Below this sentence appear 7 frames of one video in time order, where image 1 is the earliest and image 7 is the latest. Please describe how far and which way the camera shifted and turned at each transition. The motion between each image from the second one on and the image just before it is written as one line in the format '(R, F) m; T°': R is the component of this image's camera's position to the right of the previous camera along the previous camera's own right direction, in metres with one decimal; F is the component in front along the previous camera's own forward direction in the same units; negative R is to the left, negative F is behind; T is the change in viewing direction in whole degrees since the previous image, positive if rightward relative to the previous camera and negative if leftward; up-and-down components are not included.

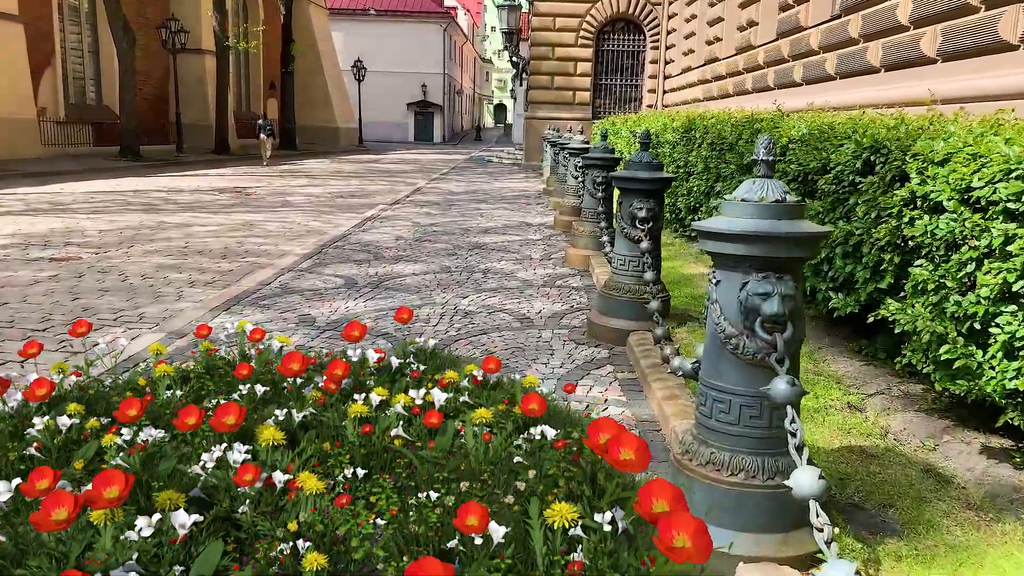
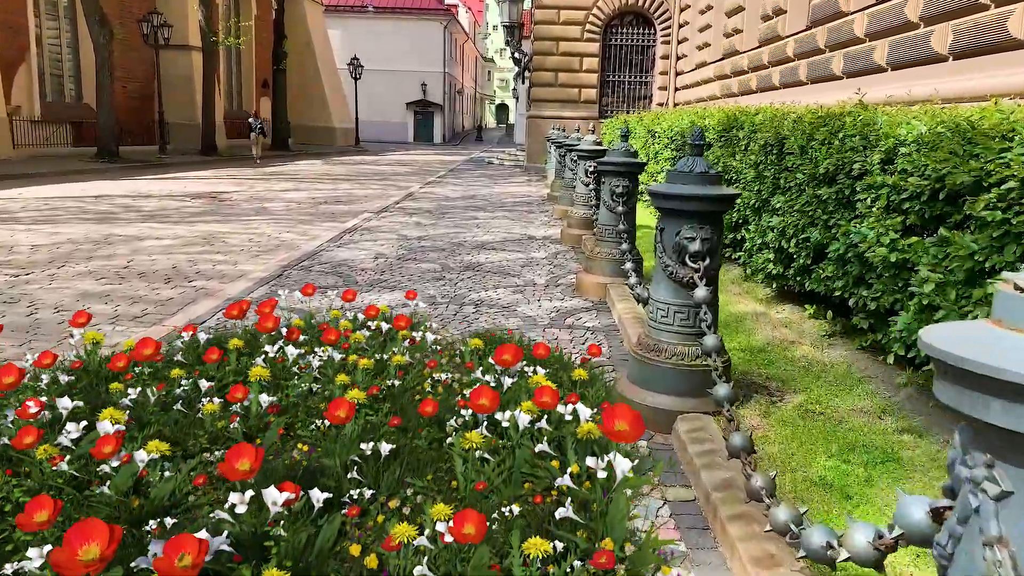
(0.0, +1.4) m; 0°
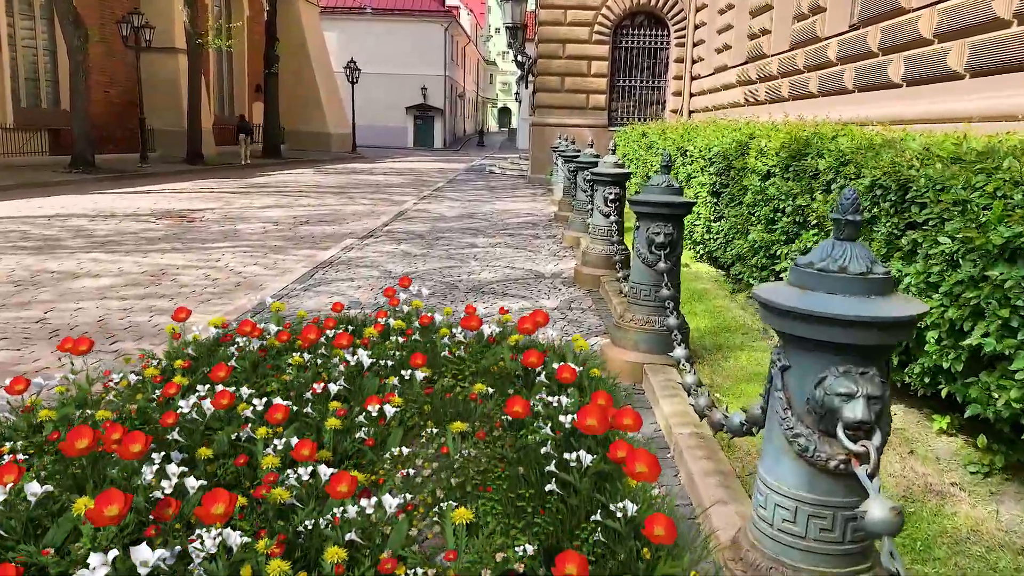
(0.0, +1.4) m; 0°
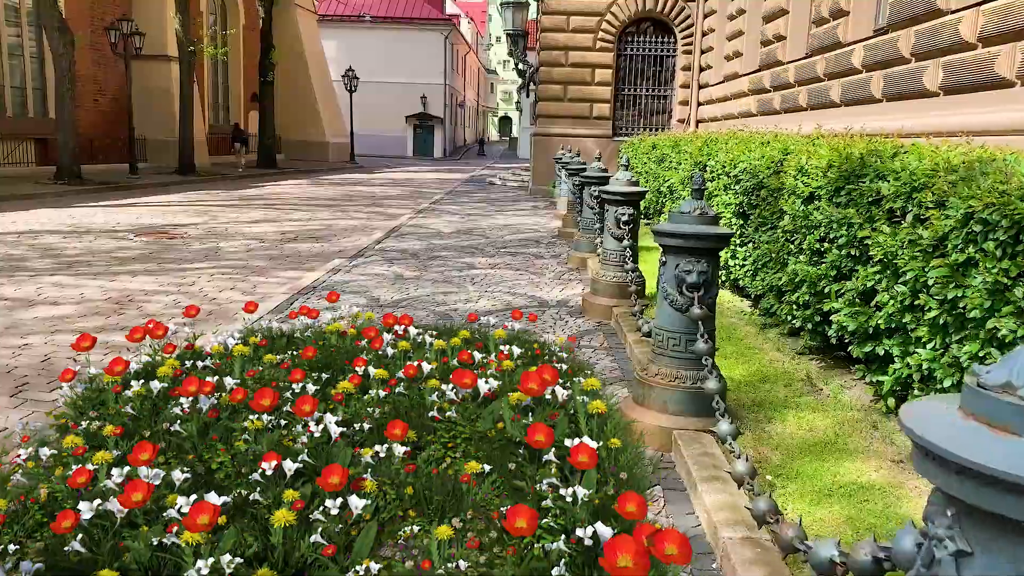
(0.0, +0.7) m; 0°
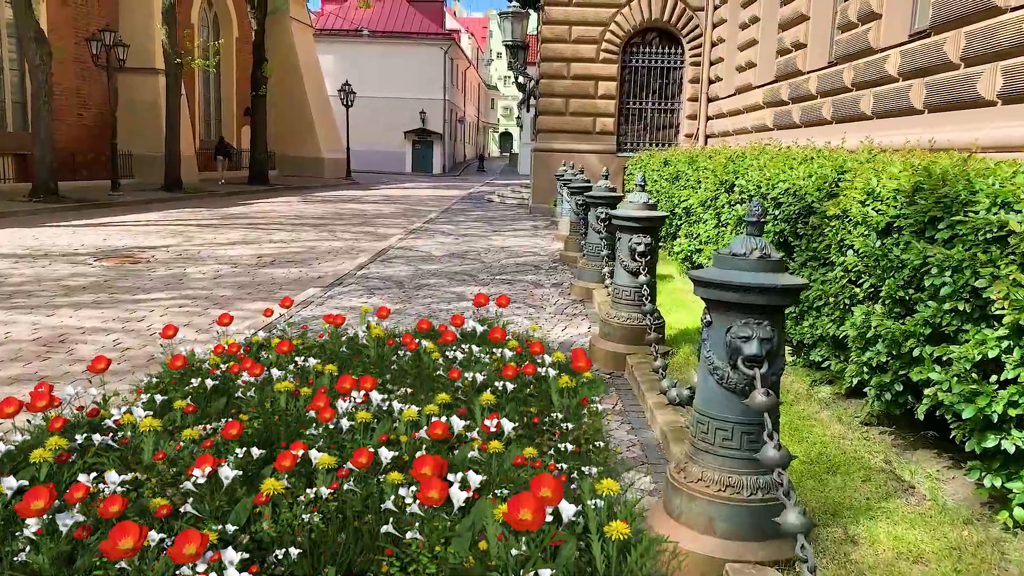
(+0.1, +1.0) m; 0°
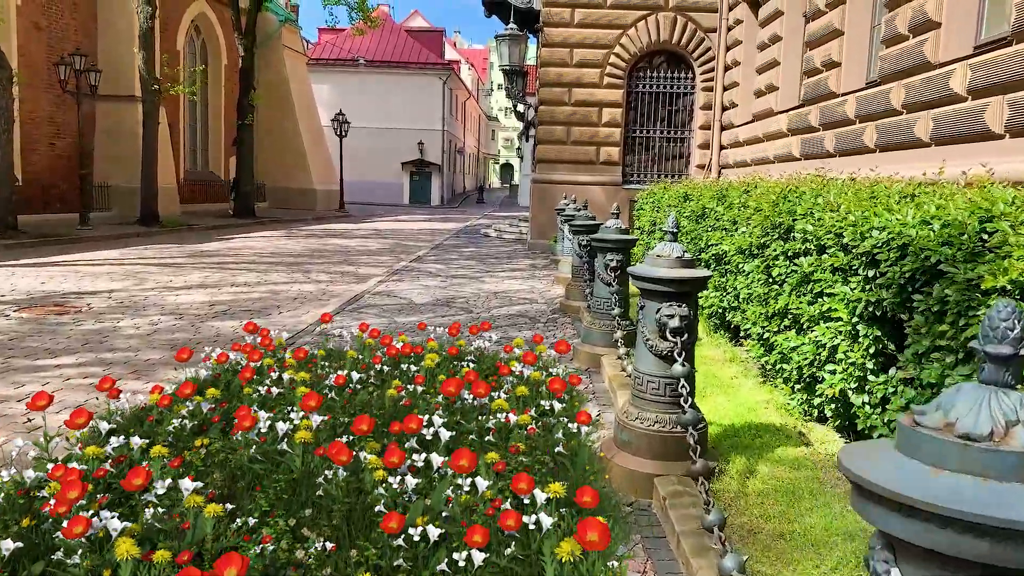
(+0.1, +1.5) m; 0°
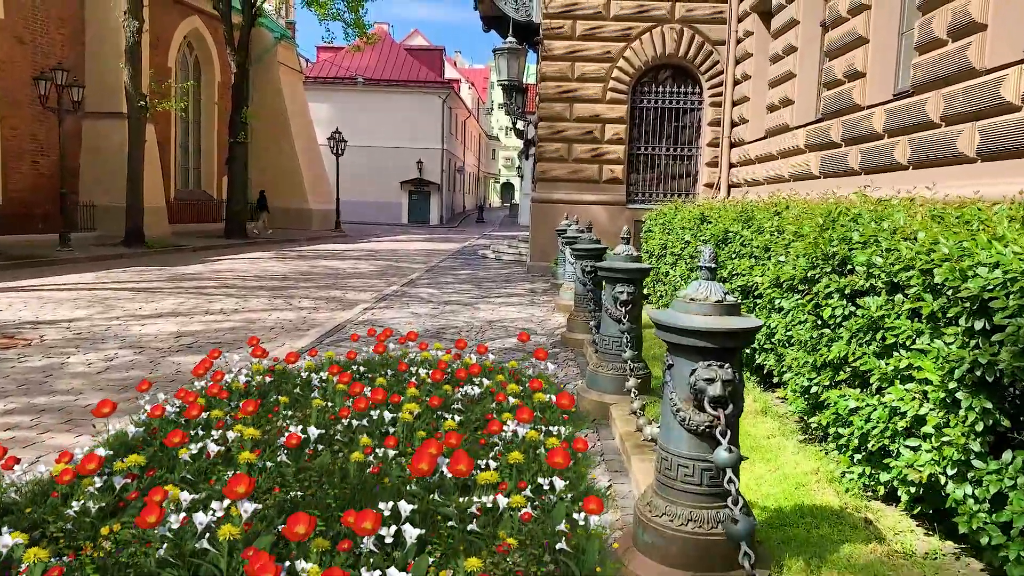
(+0.1, +0.9) m; 0°
